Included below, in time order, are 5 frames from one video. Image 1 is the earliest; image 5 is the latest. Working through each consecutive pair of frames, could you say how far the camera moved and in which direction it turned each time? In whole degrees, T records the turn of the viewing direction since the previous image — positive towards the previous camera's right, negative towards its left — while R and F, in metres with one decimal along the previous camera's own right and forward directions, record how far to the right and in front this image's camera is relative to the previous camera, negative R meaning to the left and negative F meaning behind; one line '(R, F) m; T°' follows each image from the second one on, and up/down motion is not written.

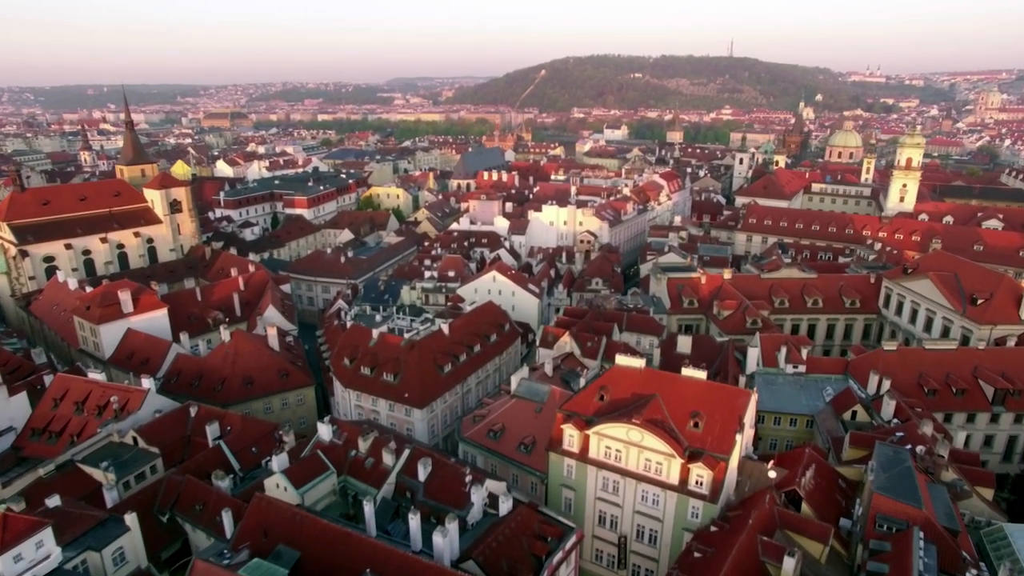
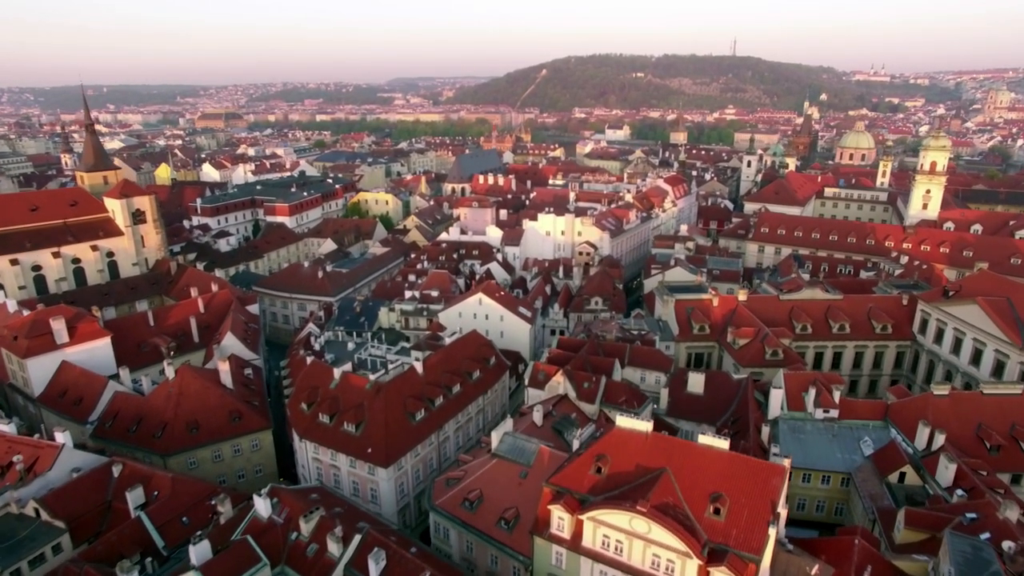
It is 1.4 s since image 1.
(+1.1, +6.2) m; 0°
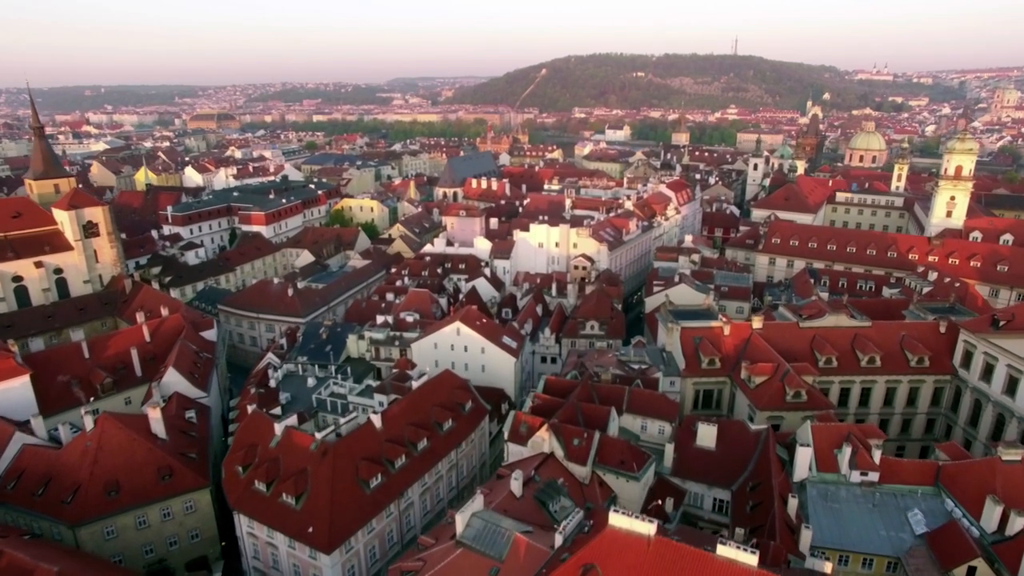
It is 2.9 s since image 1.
(+1.2, +6.2) m; 0°
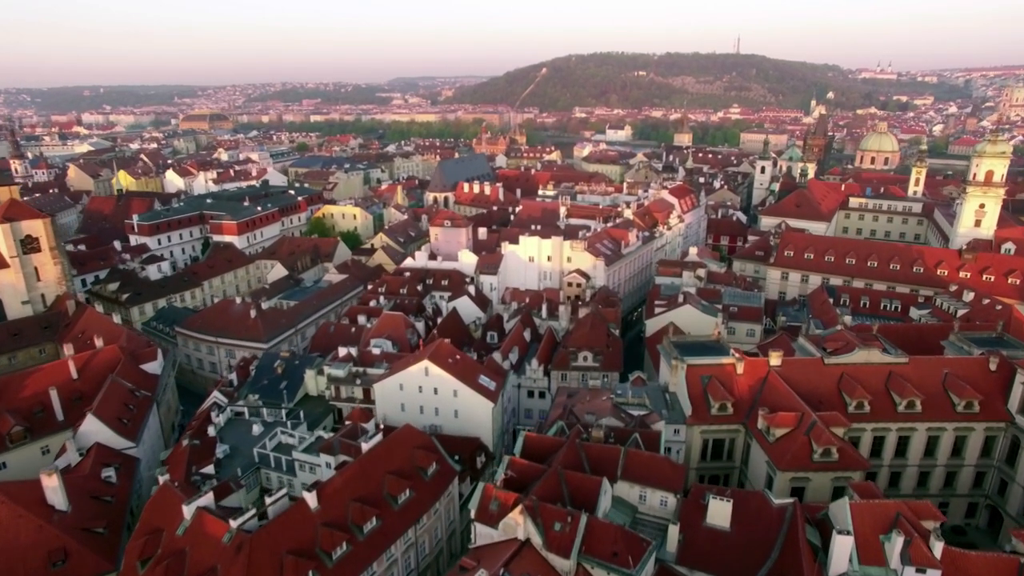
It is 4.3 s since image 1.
(+1.4, +6.3) m; 0°
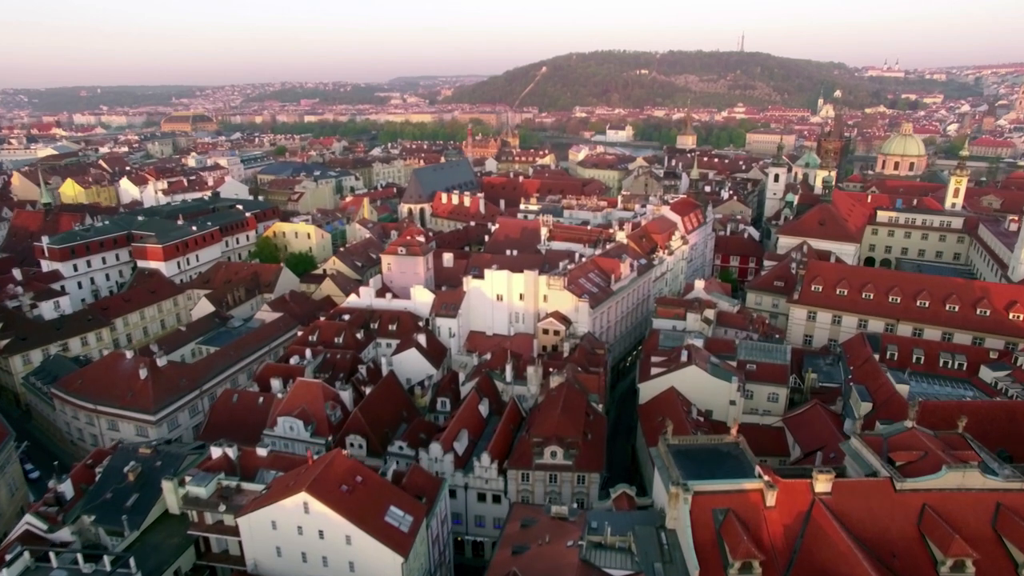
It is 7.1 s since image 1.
(+3.2, +12.4) m; 0°
